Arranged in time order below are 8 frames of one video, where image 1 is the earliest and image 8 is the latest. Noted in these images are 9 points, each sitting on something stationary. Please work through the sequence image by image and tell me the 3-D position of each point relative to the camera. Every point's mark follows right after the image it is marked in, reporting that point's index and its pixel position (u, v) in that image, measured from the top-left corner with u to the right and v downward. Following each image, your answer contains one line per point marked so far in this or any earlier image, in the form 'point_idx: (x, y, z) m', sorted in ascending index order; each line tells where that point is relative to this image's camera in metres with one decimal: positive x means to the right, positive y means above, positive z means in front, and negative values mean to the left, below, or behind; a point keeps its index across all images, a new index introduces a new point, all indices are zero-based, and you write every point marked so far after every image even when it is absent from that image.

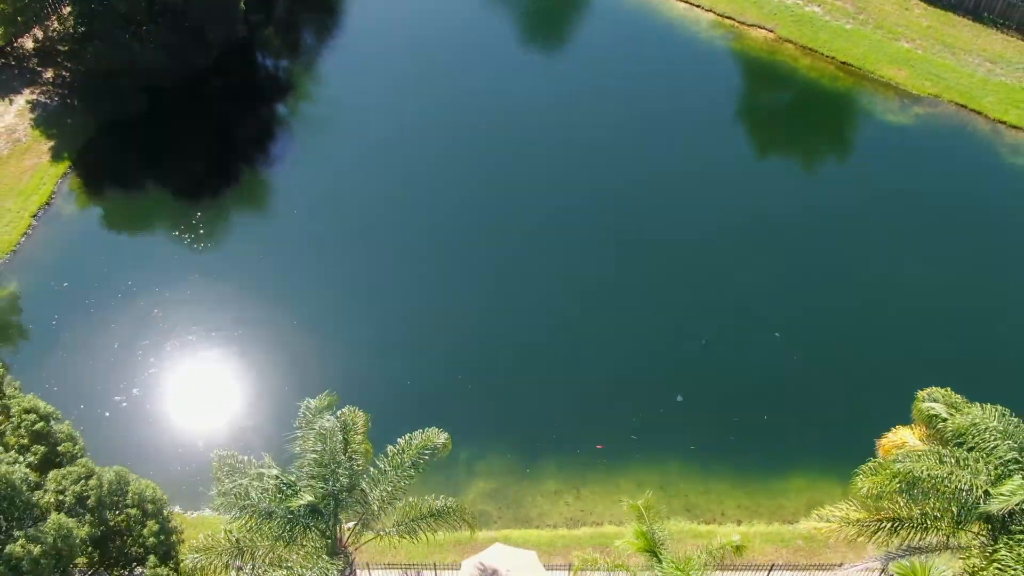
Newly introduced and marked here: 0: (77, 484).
0: (-8.3, -3.8, +17.5) m
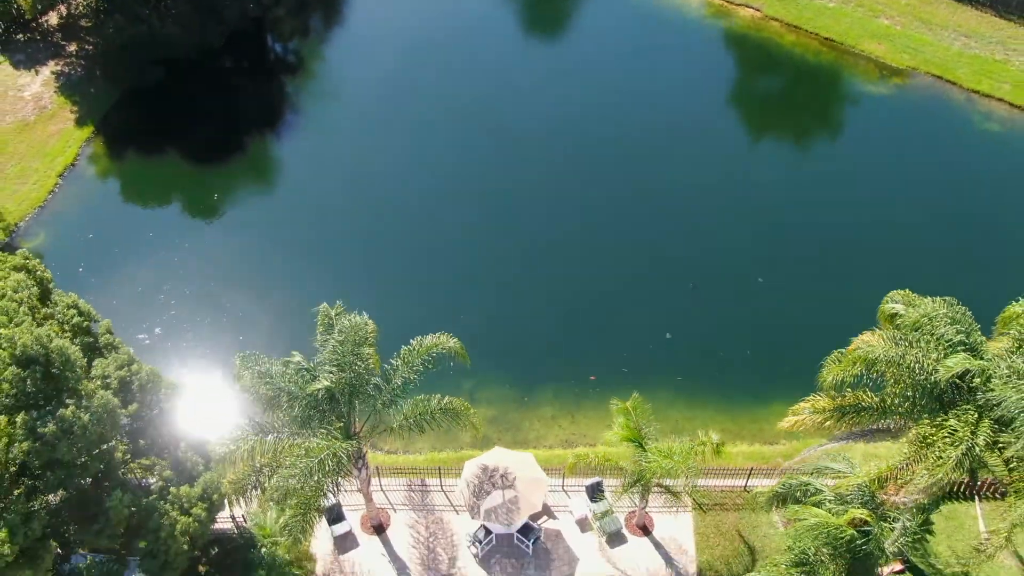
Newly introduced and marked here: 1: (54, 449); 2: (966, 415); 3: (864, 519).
0: (-8.3, -1.8, +19.4) m
1: (-8.5, -3.1, +17.2) m
2: (+8.4, -2.4, +17.7) m
3: (+6.9, -4.4, +17.8) m
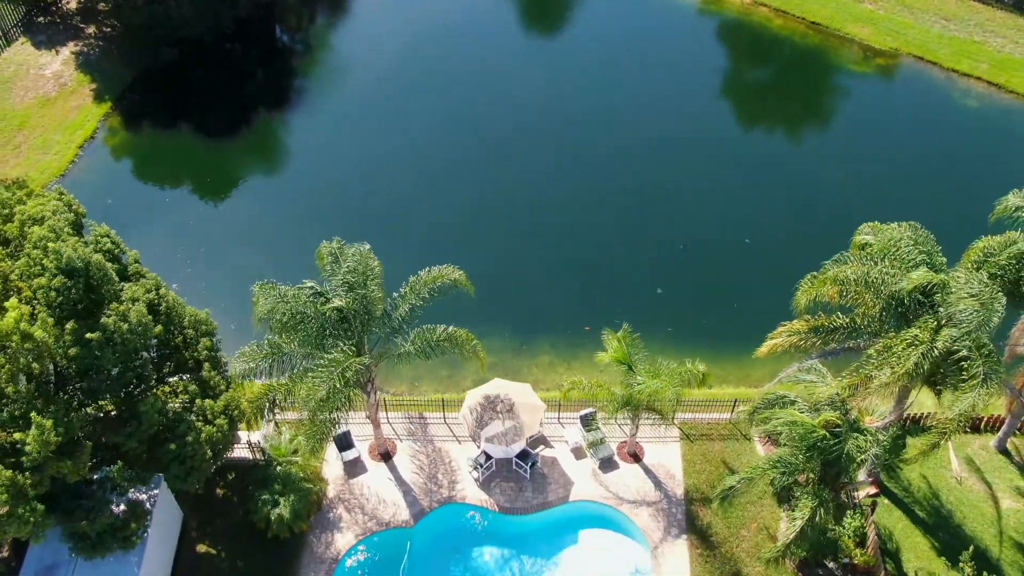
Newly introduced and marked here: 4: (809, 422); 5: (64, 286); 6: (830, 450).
0: (-8.4, -0.1, +20.9) m
1: (-8.5, -1.4, +18.8) m
2: (+8.4, -0.7, +19.3) m
3: (+6.9, -2.8, +19.4) m
4: (+6.4, -2.8, +19.5) m
5: (-9.0, +0.1, +18.4) m
6: (+6.8, -3.4, +19.6) m
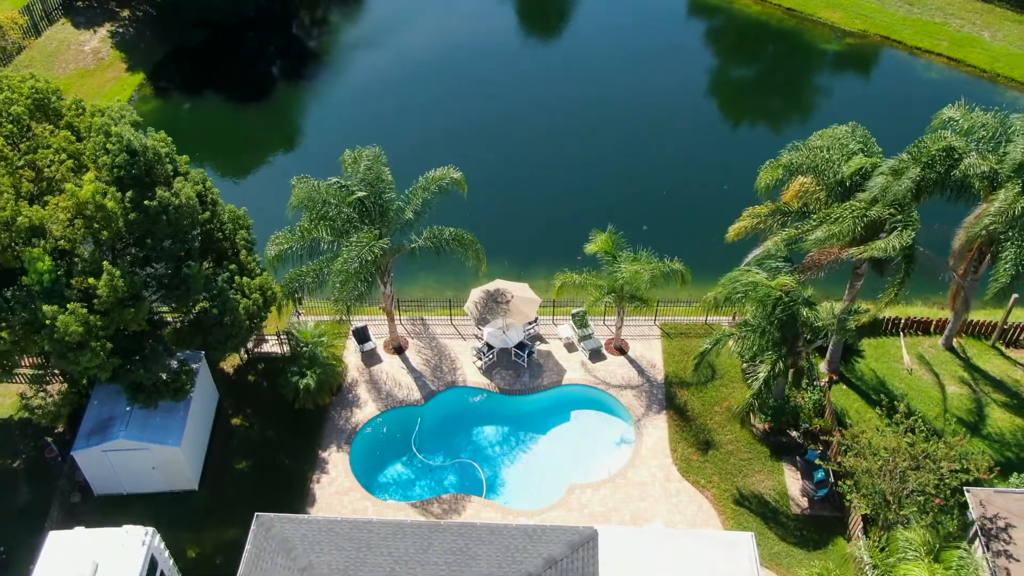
0: (-8.4, +2.7, +24.2) m
1: (-8.6, +1.5, +22.0) m
2: (+8.4, +2.1, +22.5) m
3: (+6.9, +0.1, +22.5) m
4: (+6.4, +0.1, +22.6) m
5: (-9.0, +3.0, +21.7) m
6: (+6.8, -0.5, +22.6) m
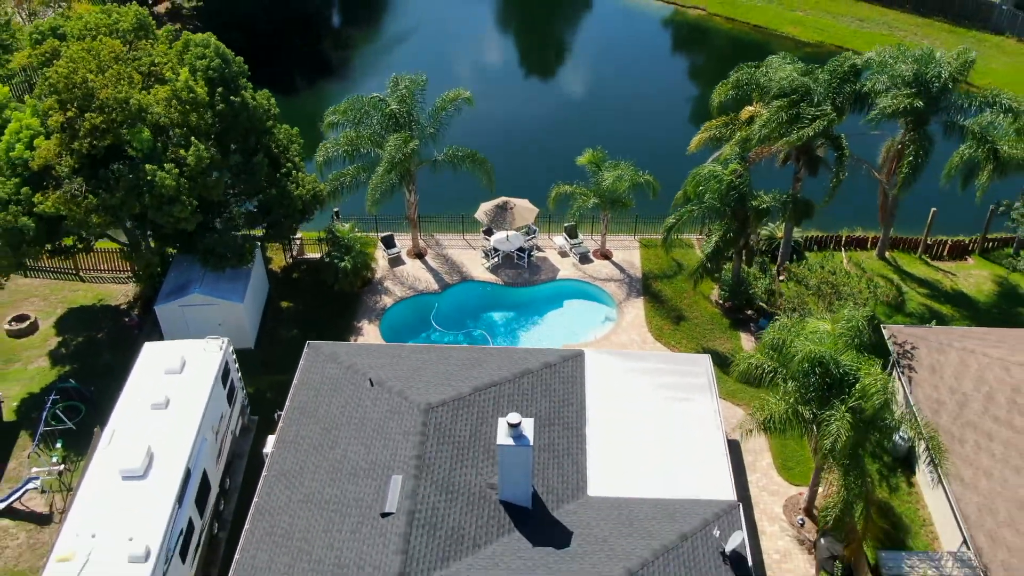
0: (-8.3, +6.1, +29.9) m
1: (-8.5, +5.1, +27.6) m
2: (+8.5, +5.6, +28.2) m
3: (+7.0, +3.6, +28.0) m
4: (+6.5, +3.6, +28.1) m
5: (-8.9, +6.7, +27.5) m
6: (+6.9, +2.9, +28.1) m
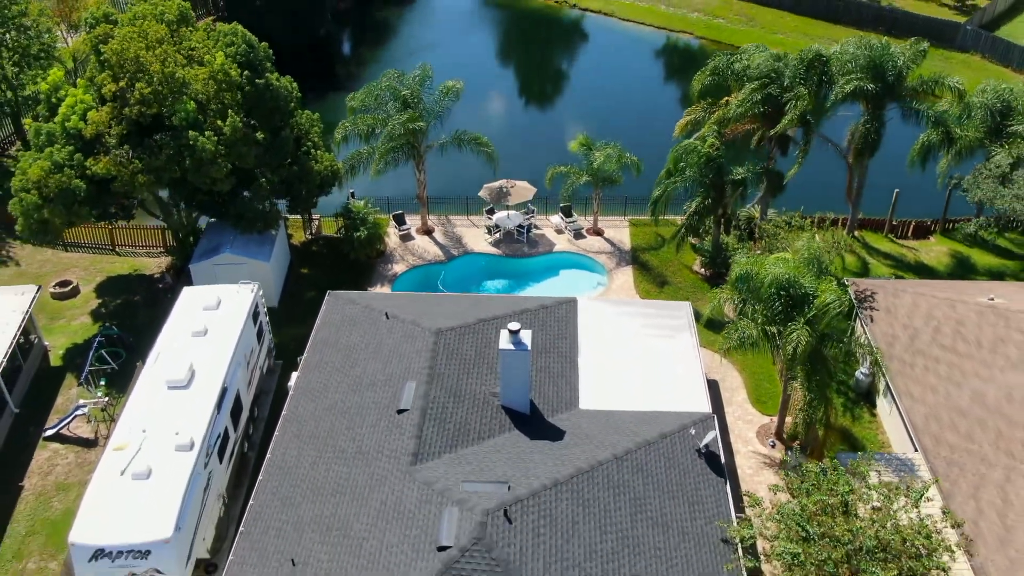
0: (-8.2, +7.3, +33.3) m
1: (-8.4, +6.5, +30.9) m
2: (+8.5, +6.9, +31.5) m
3: (+7.0, +4.9, +31.2) m
4: (+6.5, +4.9, +31.3) m
5: (-8.9, +8.0, +30.9) m
6: (+6.9, +4.2, +31.3) m
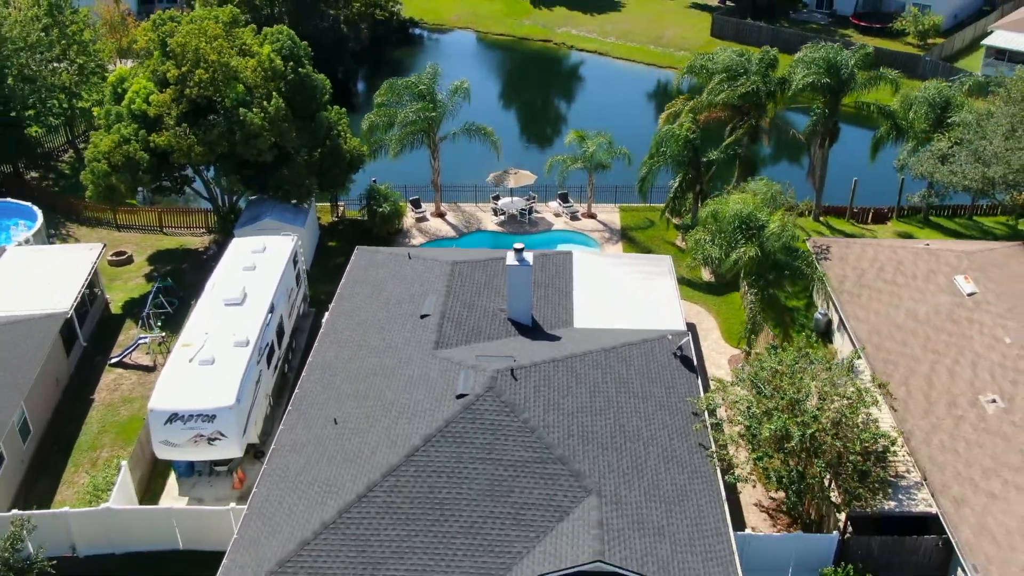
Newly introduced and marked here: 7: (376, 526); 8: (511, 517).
0: (-8.1, +8.5, +38.3) m
1: (-8.3, +7.9, +35.9) m
2: (+8.6, +8.3, +36.5) m
3: (+7.1, +6.3, +36.1) m
4: (+6.6, +6.3, +36.1) m
5: (-8.8, +9.4, +35.9) m
6: (+7.0, +5.6, +36.1) m
7: (-3.0, -5.2, +19.8) m
8: (0.0, -5.0, +19.9) m
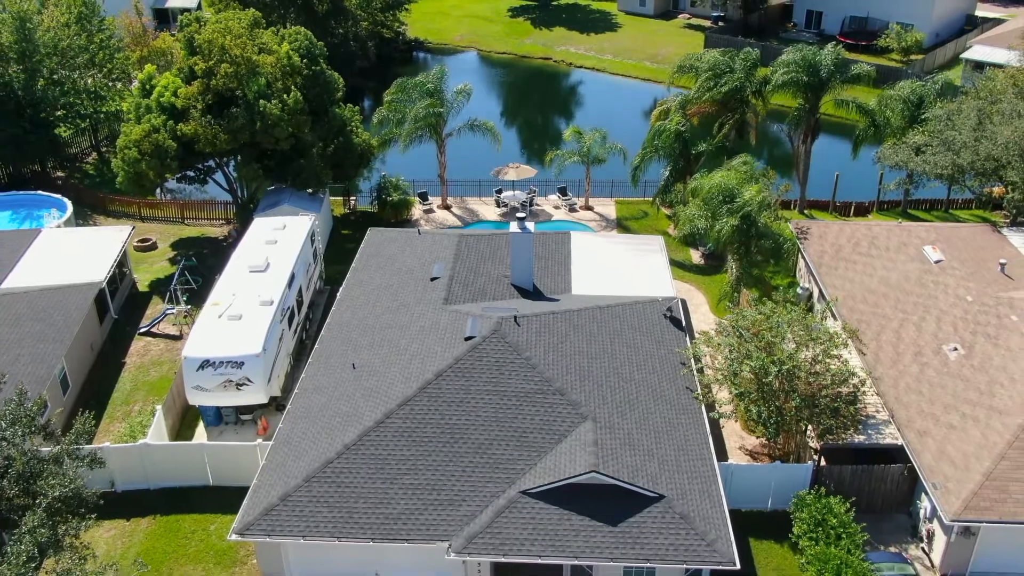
0: (-8.0, +9.2, +40.9) m
1: (-8.2, +8.6, +38.5) m
2: (+8.7, +9.0, +39.2) m
3: (+7.2, +7.0, +38.6) m
4: (+6.7, +7.0, +38.7) m
5: (-8.7, +10.2, +38.6) m
6: (+7.1, +6.3, +38.6) m
7: (-2.9, -3.8, +22.0) m
8: (+0.1, -3.6, +22.0) m
